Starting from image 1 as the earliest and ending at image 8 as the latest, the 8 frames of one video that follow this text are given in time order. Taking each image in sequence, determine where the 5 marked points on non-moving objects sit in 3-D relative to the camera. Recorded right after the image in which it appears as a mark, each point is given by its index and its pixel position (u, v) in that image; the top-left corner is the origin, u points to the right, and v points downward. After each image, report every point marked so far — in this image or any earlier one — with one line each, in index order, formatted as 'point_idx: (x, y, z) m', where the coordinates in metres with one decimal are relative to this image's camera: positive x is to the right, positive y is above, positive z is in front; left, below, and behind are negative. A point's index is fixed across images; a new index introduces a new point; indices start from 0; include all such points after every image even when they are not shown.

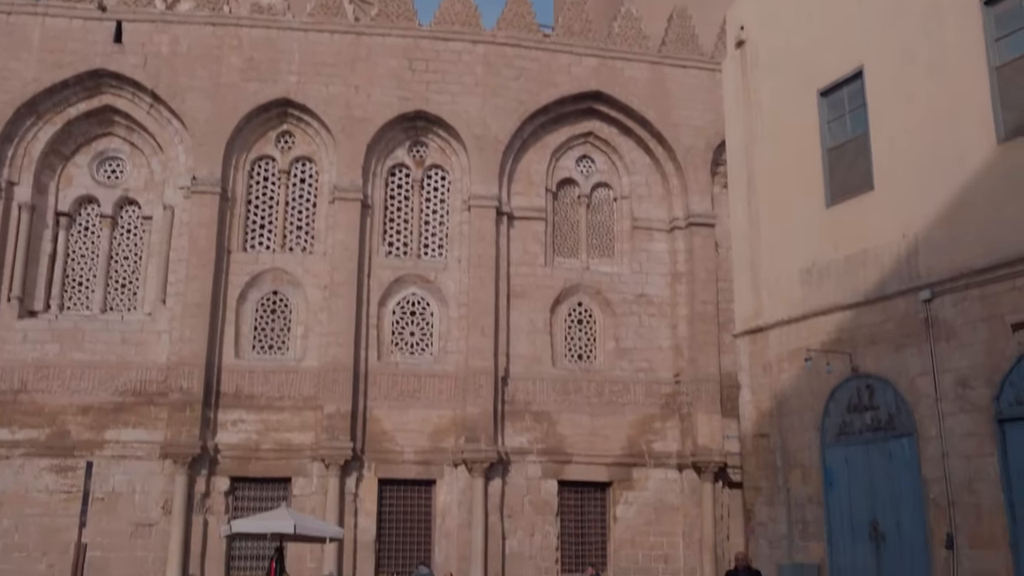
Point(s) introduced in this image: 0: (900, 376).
0: (+4.8, -1.1, +13.7) m
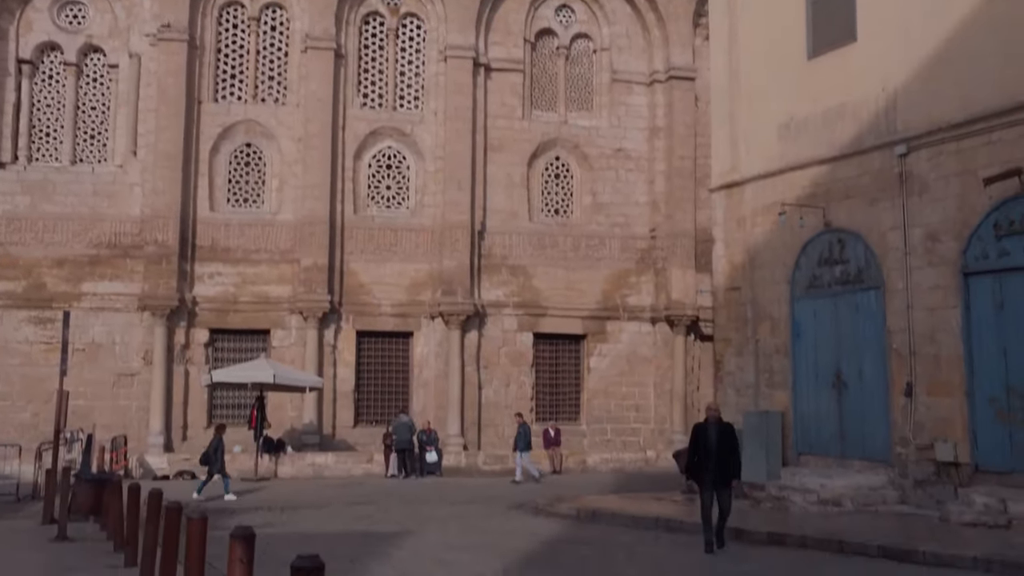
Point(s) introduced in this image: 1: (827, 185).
0: (+4.5, +0.7, +13.9) m
1: (+4.1, +1.3, +14.6) m
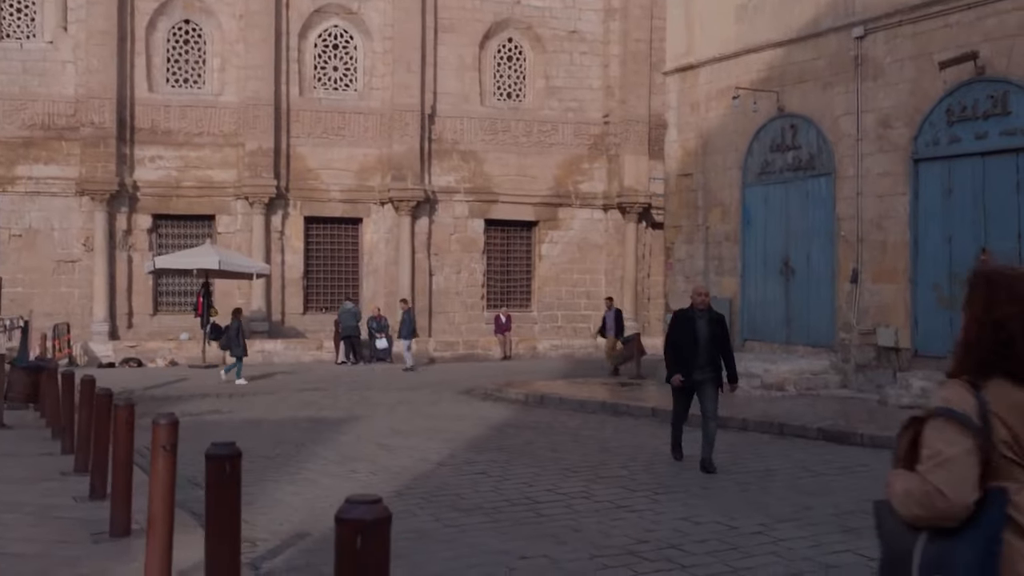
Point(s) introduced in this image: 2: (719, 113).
0: (+3.8, +2.1, +13.7) m
1: (+3.5, +2.8, +14.4) m
2: (+2.9, +2.4, +15.4) m
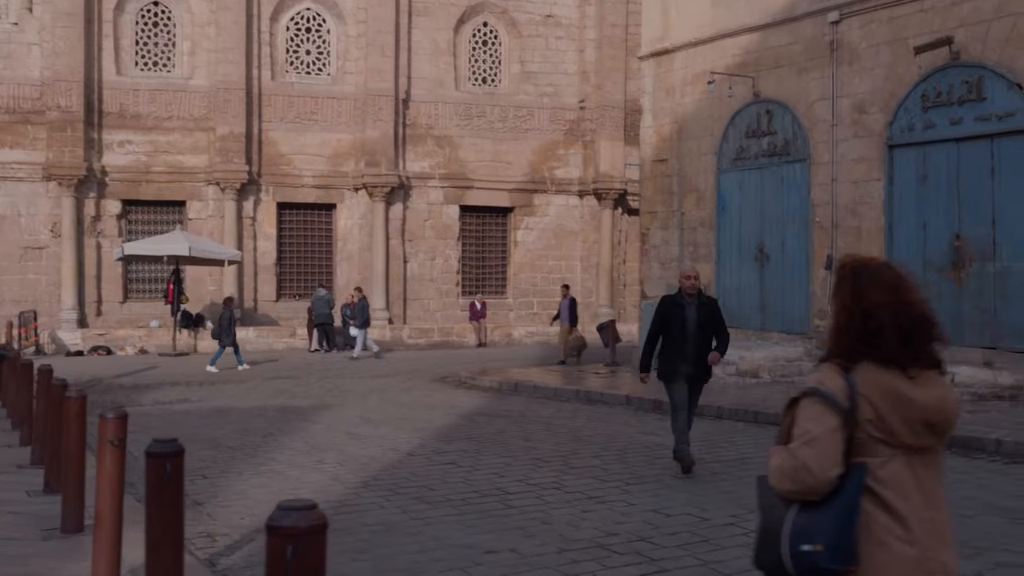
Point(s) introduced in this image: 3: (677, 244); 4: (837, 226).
0: (+3.5, +2.3, +13.6) m
1: (+3.1, +3.0, +14.2) m
2: (+2.5, +2.6, +15.2) m
3: (+2.3, +0.6, +15.6) m
4: (+3.8, +0.7, +13.0) m
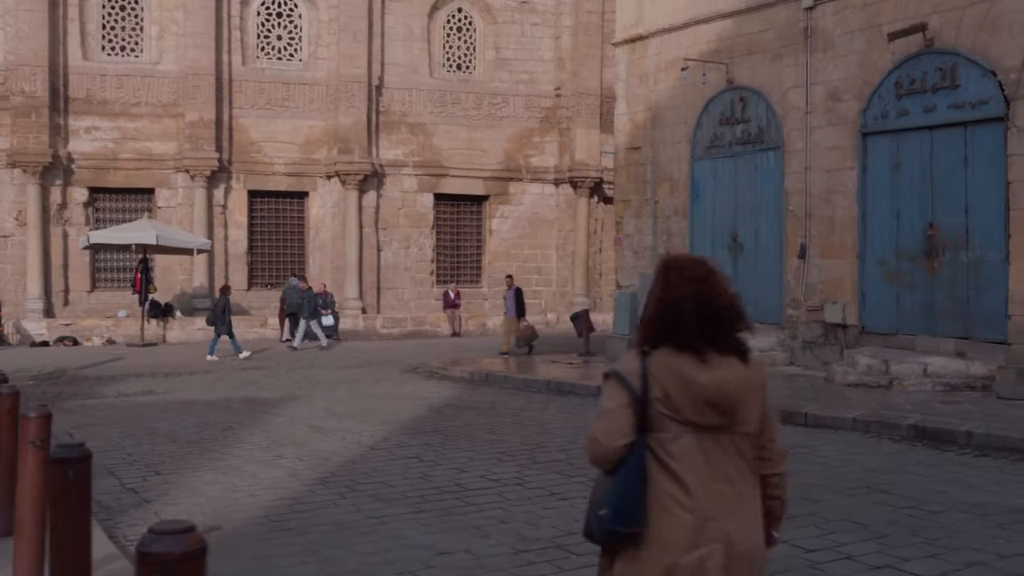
0: (+3.1, +2.4, +13.4) m
1: (+2.8, +3.1, +14.1) m
2: (+2.1, +2.7, +15.1) m
3: (+1.9, +0.8, +15.4) m
4: (+3.4, +0.8, +12.8) m
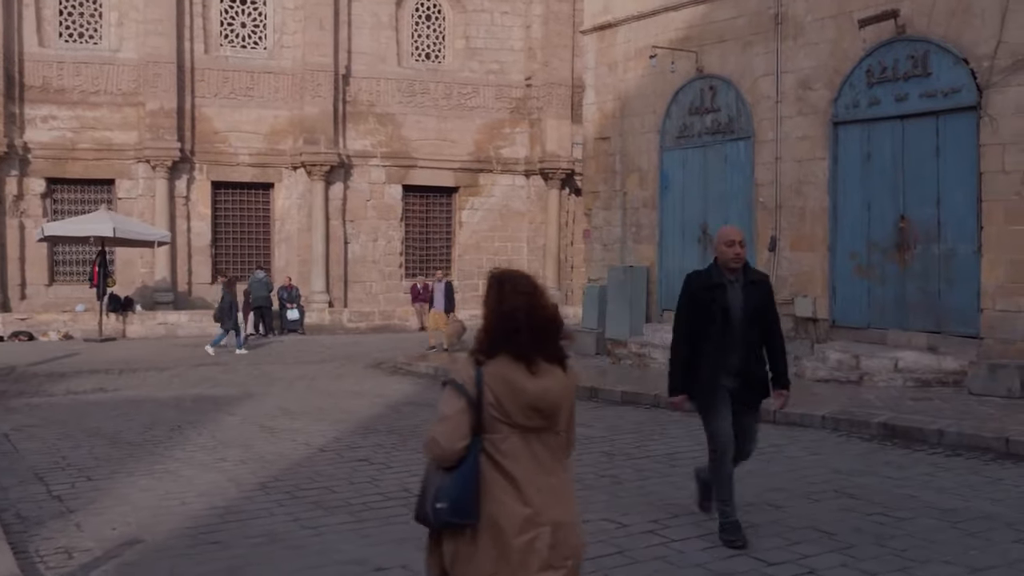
0: (+2.7, +2.5, +13.1) m
1: (+2.3, +3.2, +13.7) m
2: (+1.6, +2.8, +14.7) m
3: (+1.4, +0.8, +15.1) m
4: (+3.0, +0.9, +12.6) m
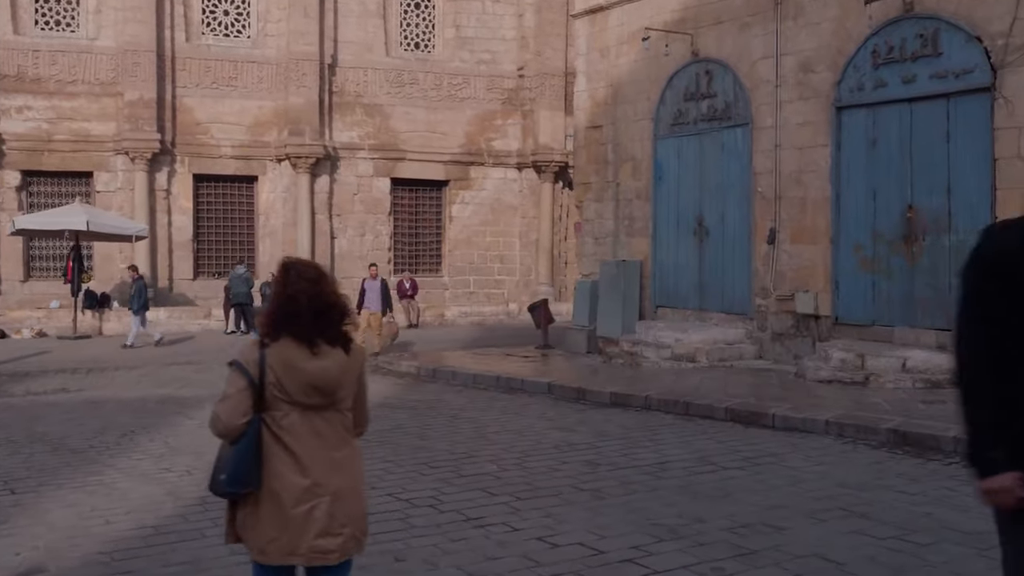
0: (+2.5, +2.5, +12.4) m
1: (+2.1, +3.3, +13.1) m
2: (+1.5, +2.9, +14.0) m
3: (+1.3, +0.9, +14.4) m
4: (+2.9, +1.0, +11.9) m
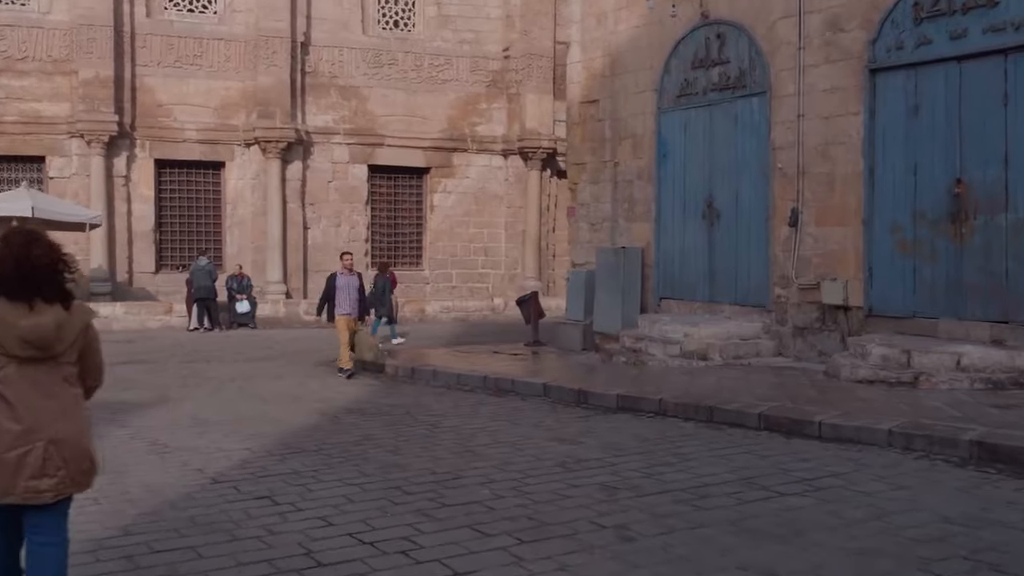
0: (+2.4, +2.7, +11.1) m
1: (+2.0, +3.4, +11.7) m
2: (+1.3, +3.0, +12.7) m
3: (+1.1, +1.0, +13.0) m
4: (+2.7, +1.1, +10.5) m
